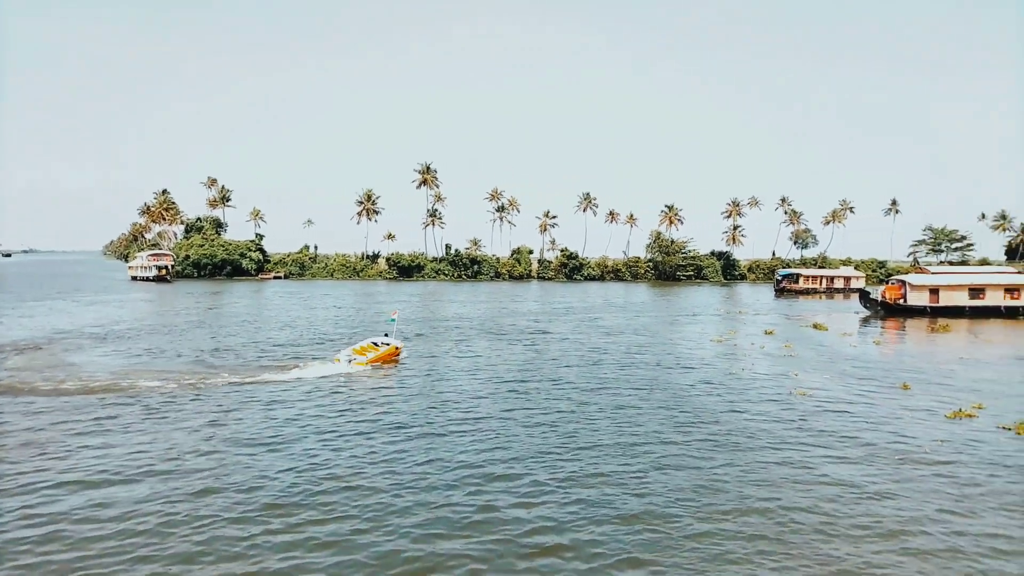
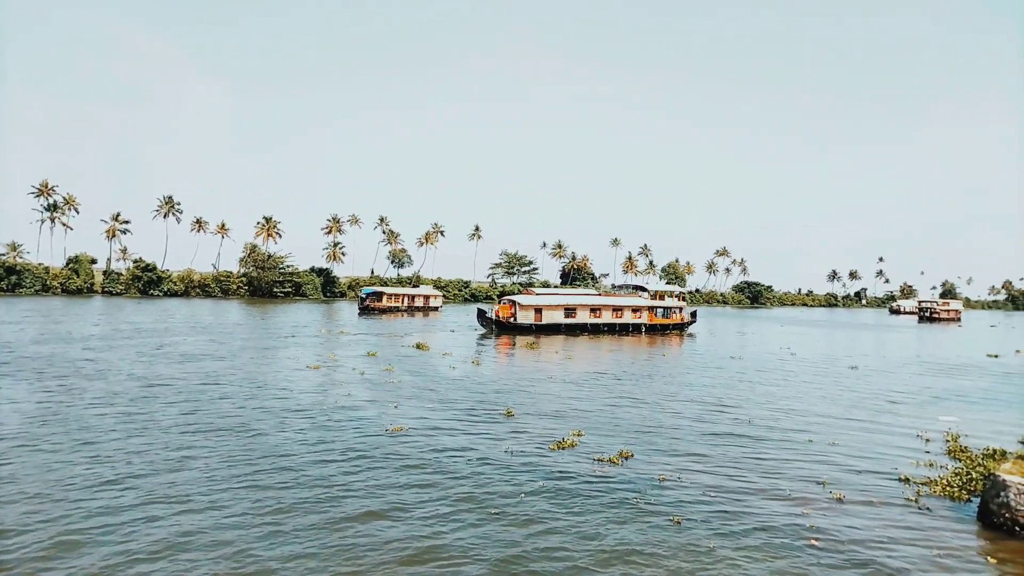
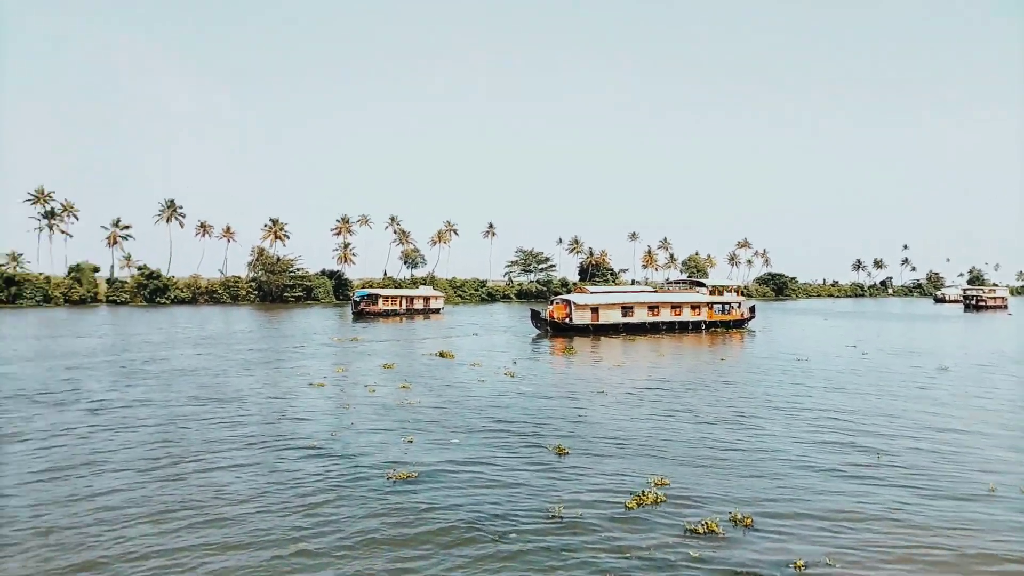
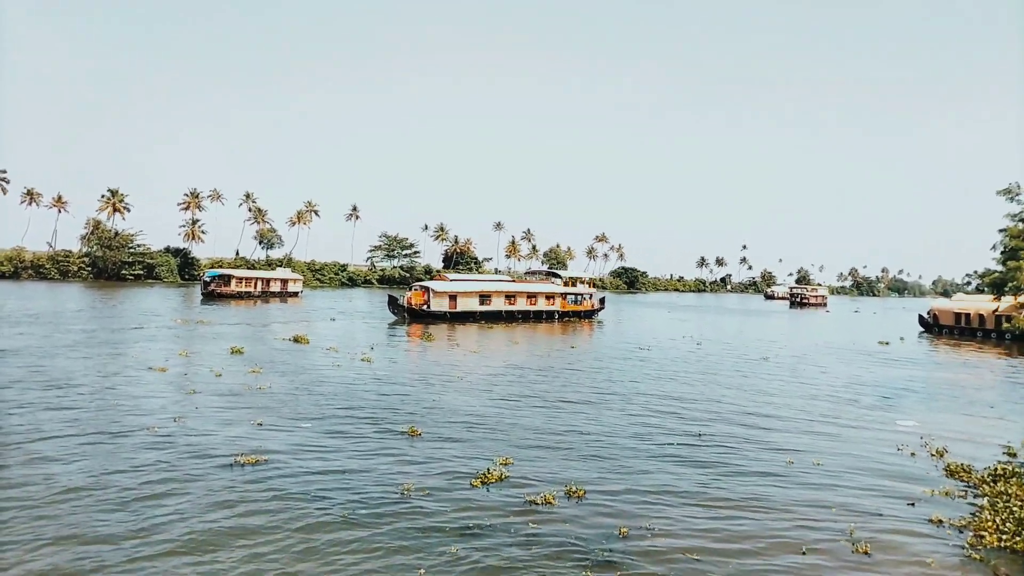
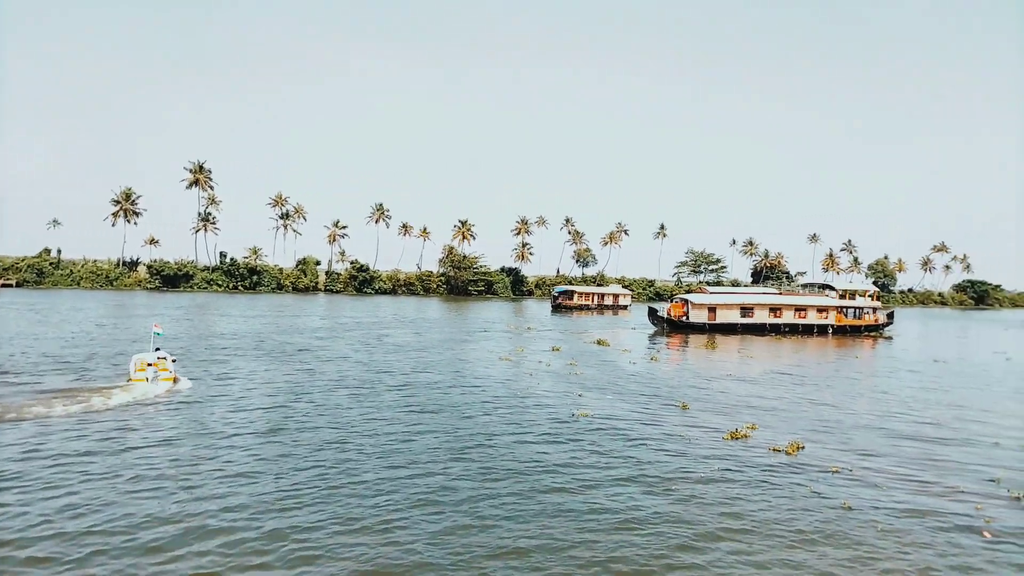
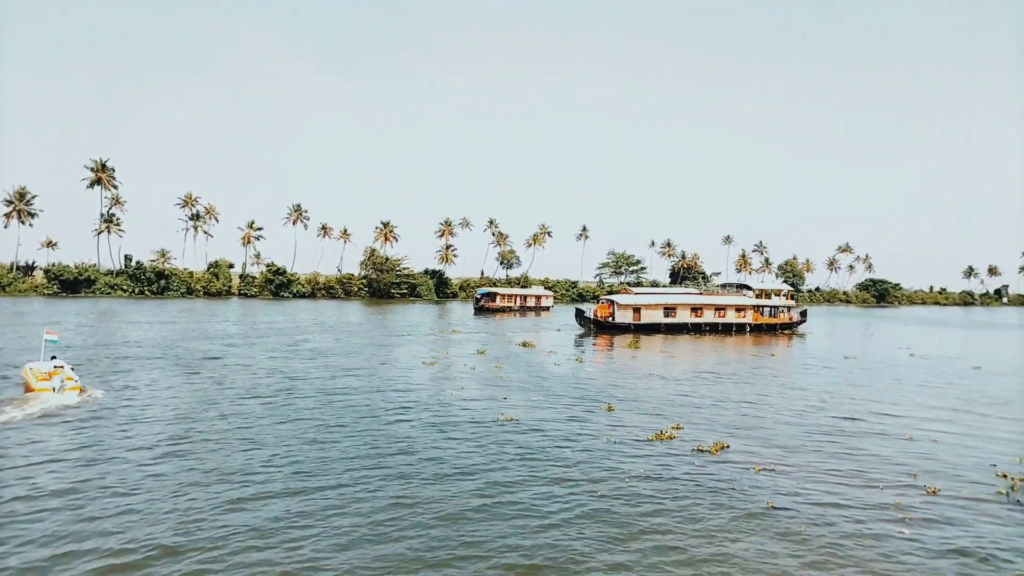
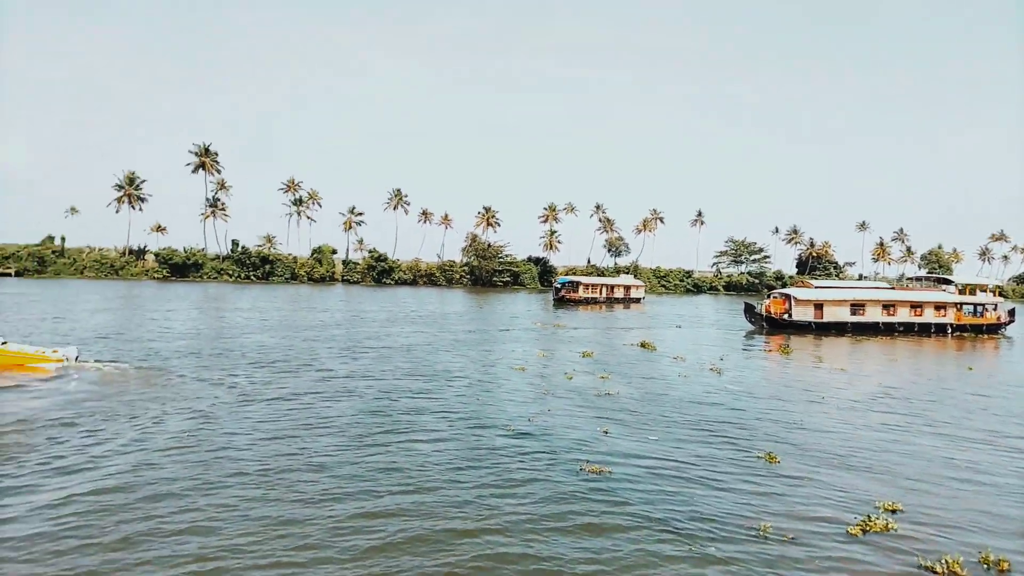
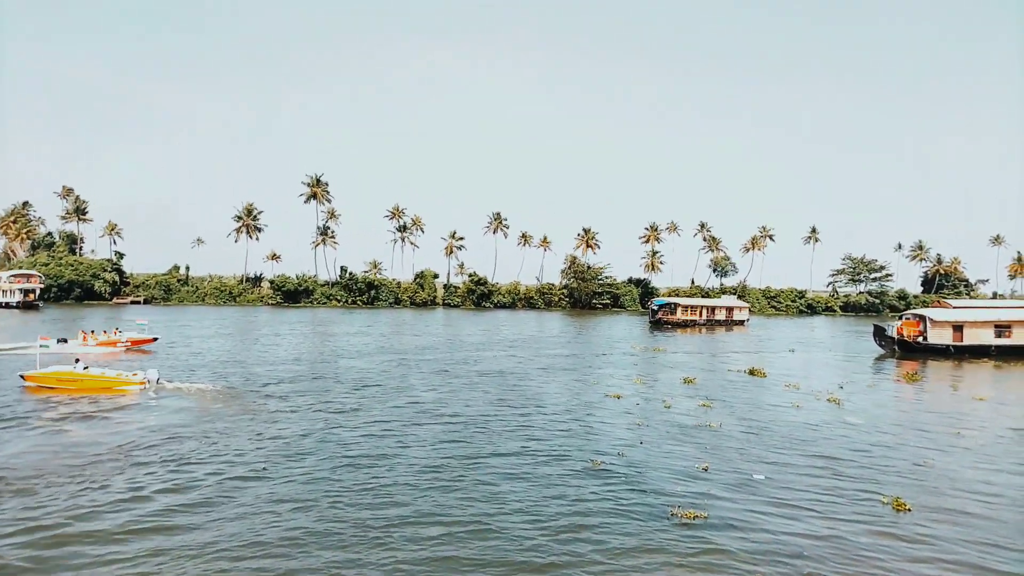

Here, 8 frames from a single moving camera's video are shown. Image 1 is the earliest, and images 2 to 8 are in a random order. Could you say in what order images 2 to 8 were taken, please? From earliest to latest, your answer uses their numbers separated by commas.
5, 6, 2, 4, 3, 7, 8
